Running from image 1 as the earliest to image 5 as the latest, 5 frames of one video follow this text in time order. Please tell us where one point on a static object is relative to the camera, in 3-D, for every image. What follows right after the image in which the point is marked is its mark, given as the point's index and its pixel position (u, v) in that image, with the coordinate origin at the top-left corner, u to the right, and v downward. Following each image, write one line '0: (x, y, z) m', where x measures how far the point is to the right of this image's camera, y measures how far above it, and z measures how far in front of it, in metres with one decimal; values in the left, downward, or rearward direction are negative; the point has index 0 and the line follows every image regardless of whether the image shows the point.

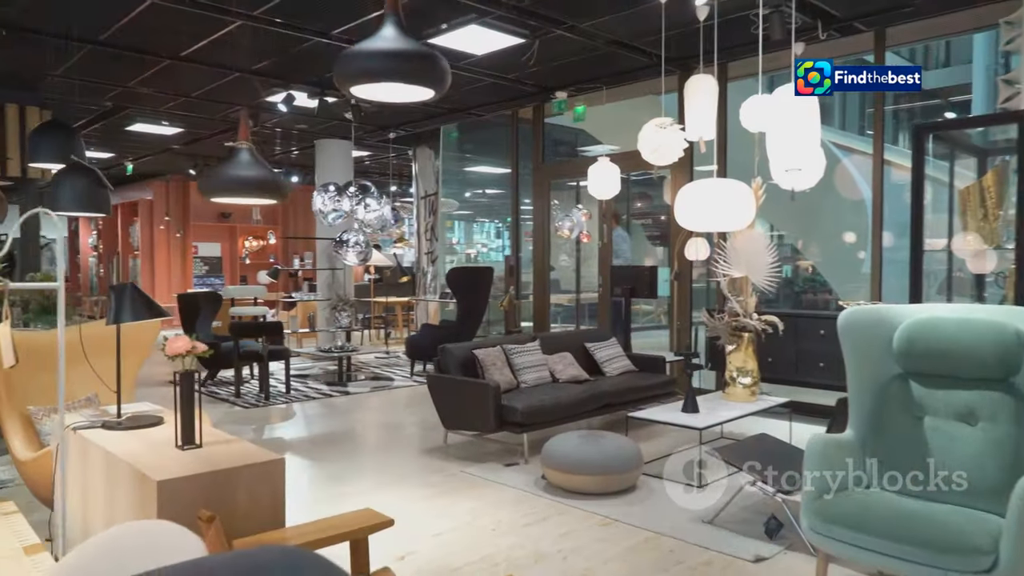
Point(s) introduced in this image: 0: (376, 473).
0: (-0.8, -1.1, +4.5) m
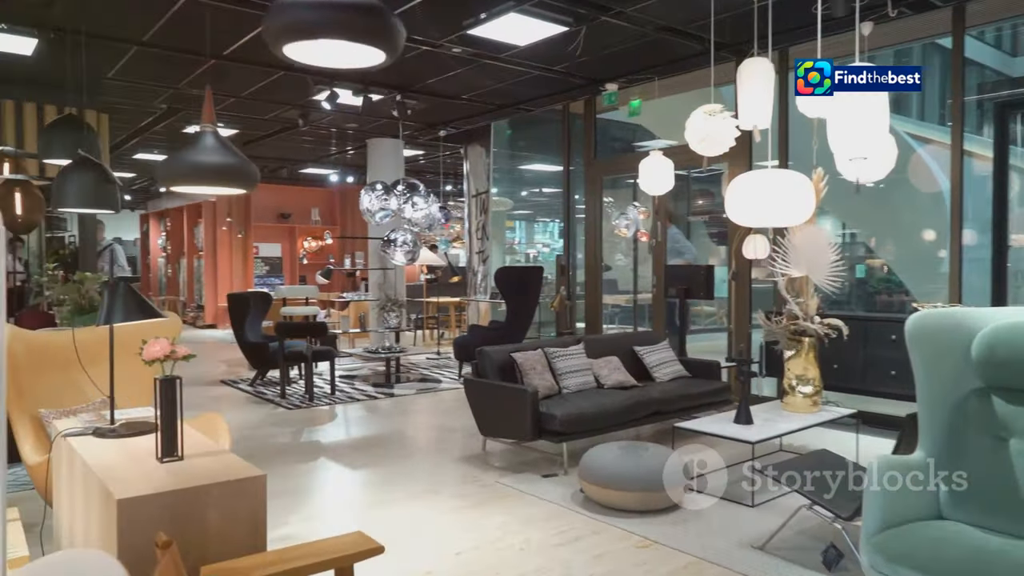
0: (-0.6, -1.1, +4.3) m
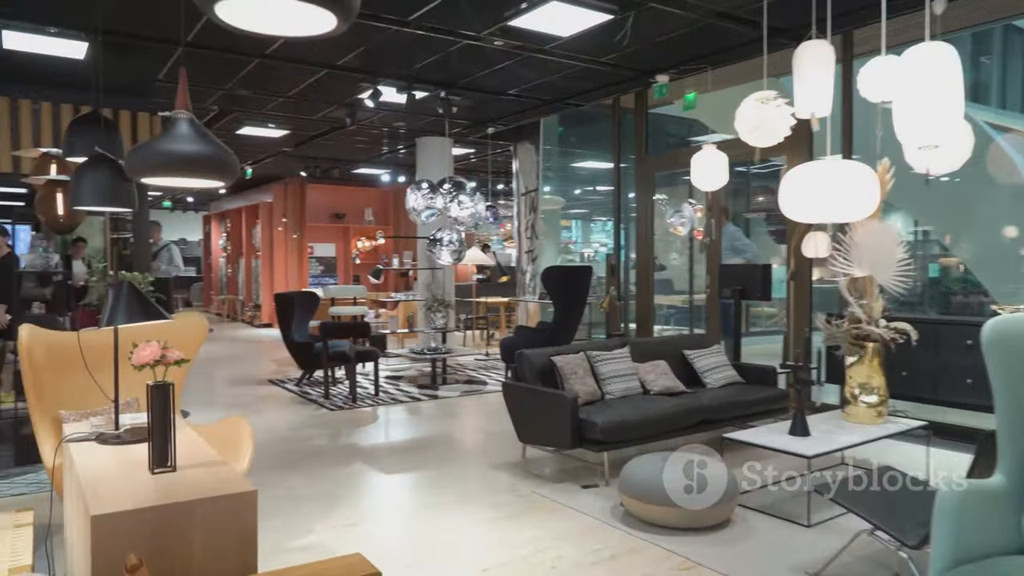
0: (-0.4, -1.1, +4.2) m
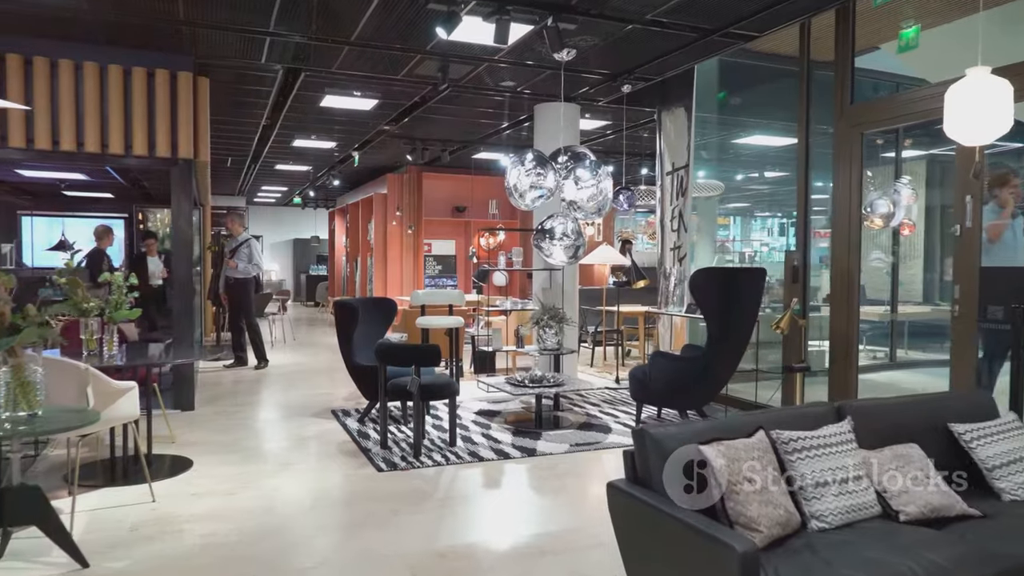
0: (-0.1, -1.2, +2.1) m
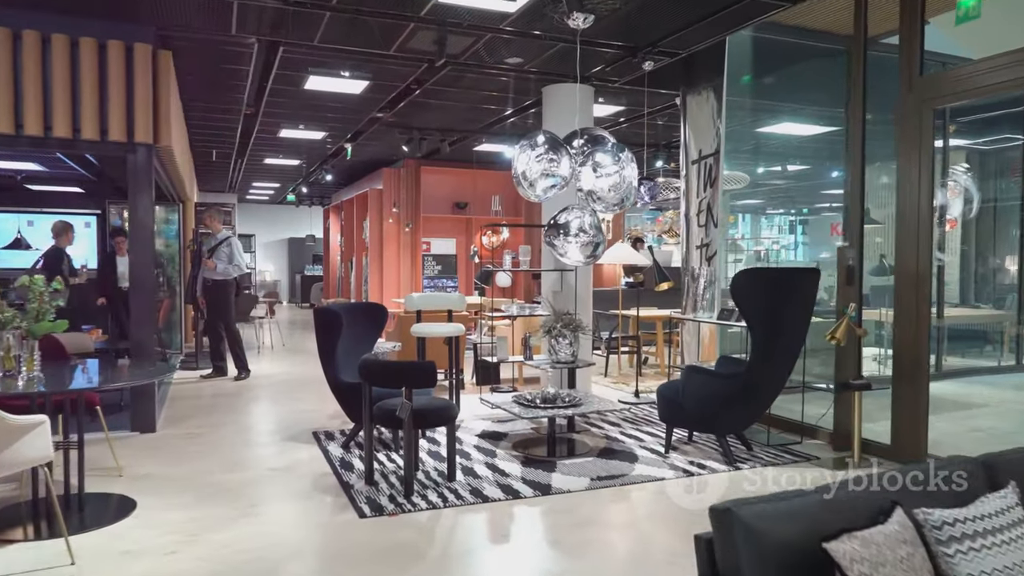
0: (-0.1, -1.2, +1.3) m
